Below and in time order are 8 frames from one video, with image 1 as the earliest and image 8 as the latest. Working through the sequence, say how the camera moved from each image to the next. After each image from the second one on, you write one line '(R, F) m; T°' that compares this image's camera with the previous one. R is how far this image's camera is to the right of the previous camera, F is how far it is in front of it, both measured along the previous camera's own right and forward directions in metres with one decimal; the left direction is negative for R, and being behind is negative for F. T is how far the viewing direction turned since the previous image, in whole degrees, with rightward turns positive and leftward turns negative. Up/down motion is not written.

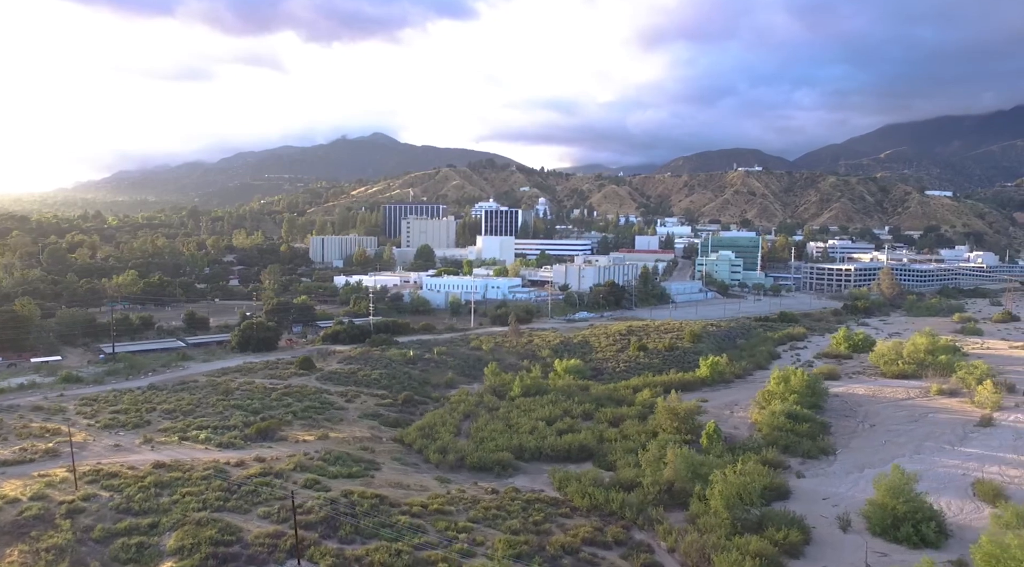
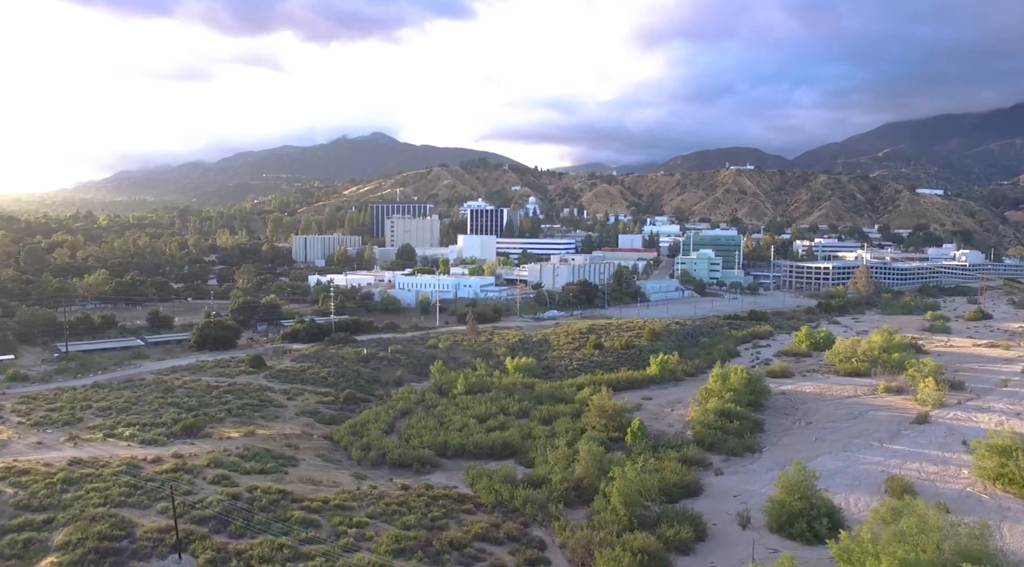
(+2.4, -0.1) m; 0°
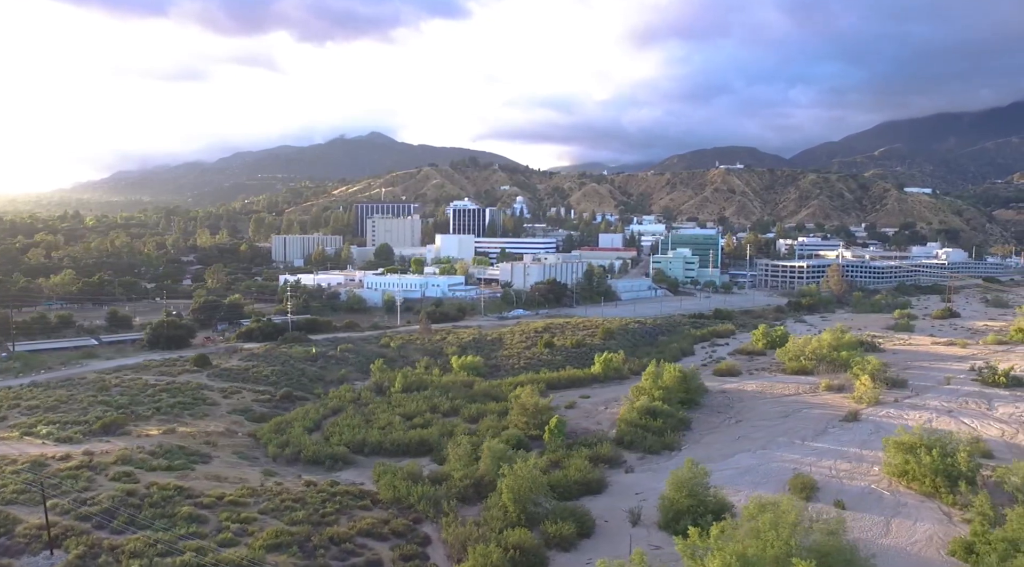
(+2.6, -0.1) m; 0°
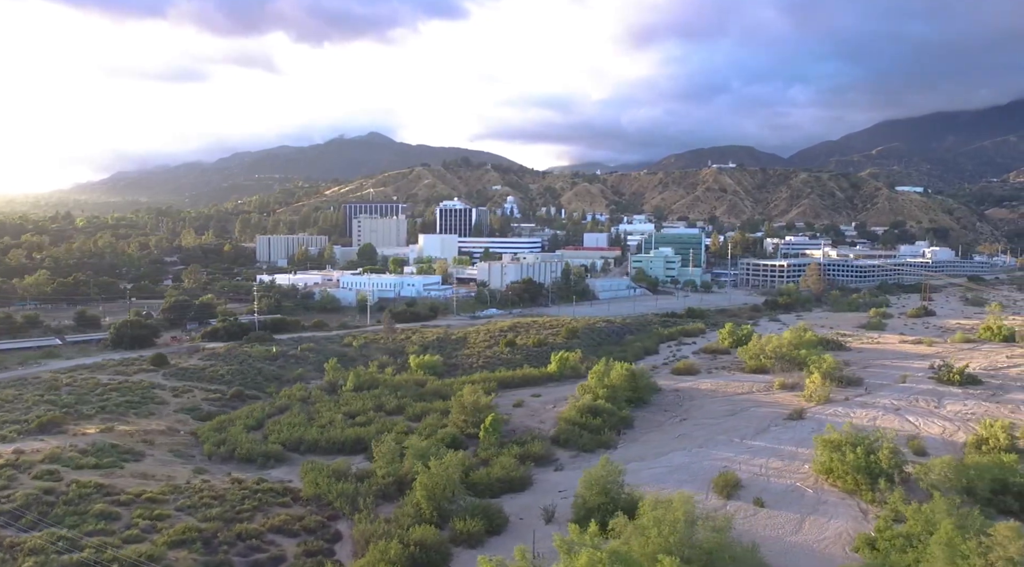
(+2.0, -0.1) m; 0°
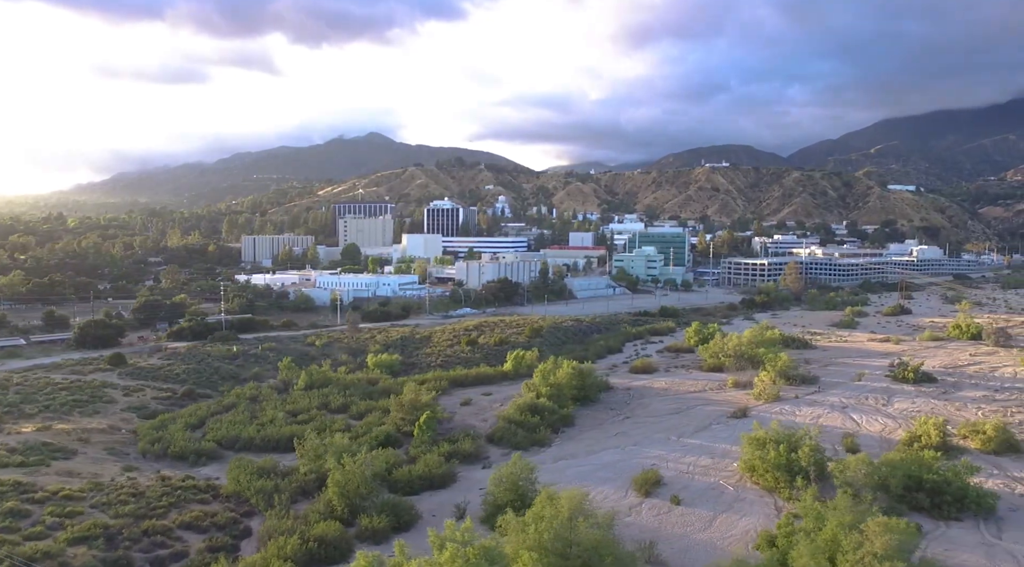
(+2.1, -0.1) m; 0°
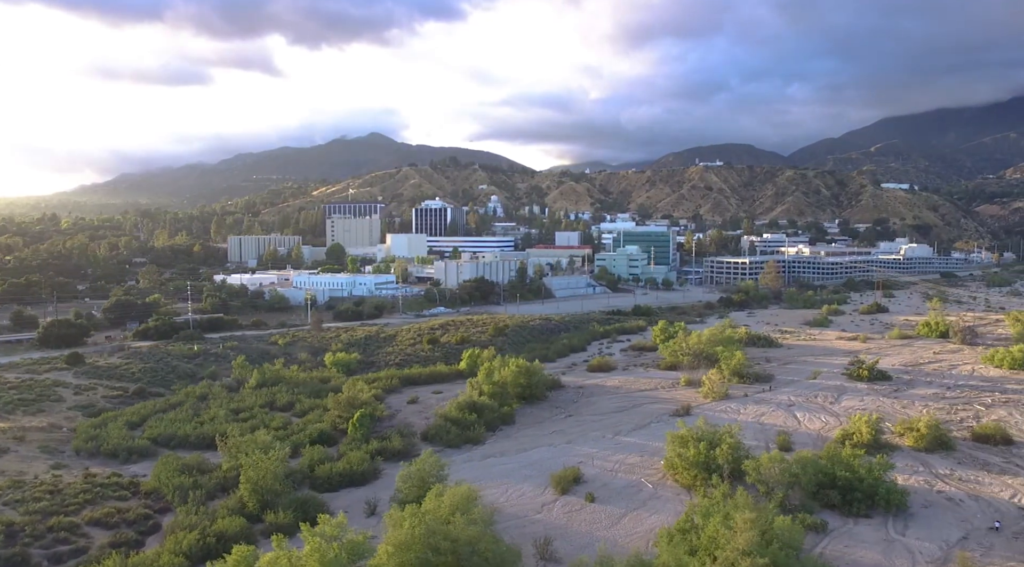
(+2.2, -0.1) m; 0°
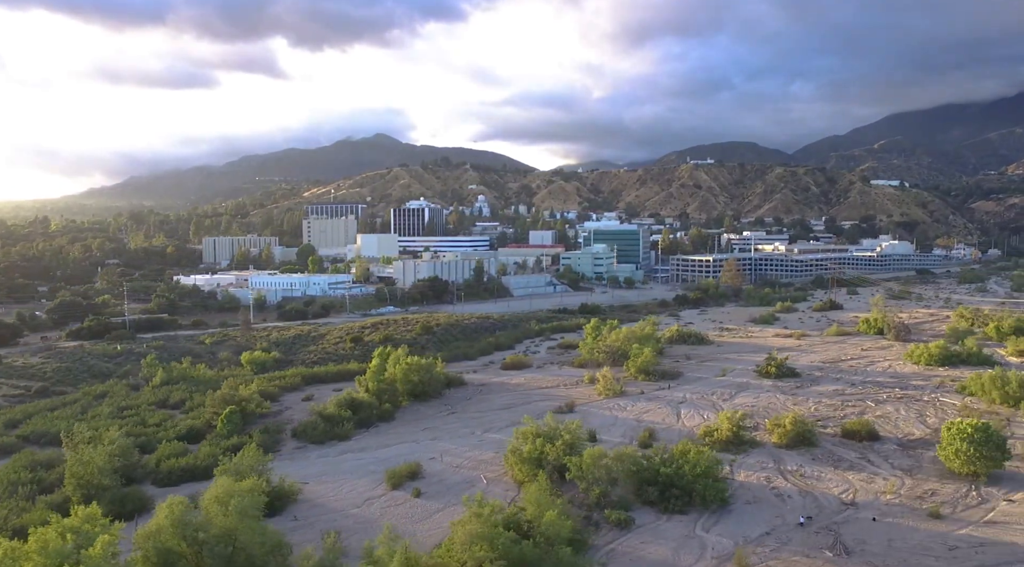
(+4.7, -0.1) m; -1°
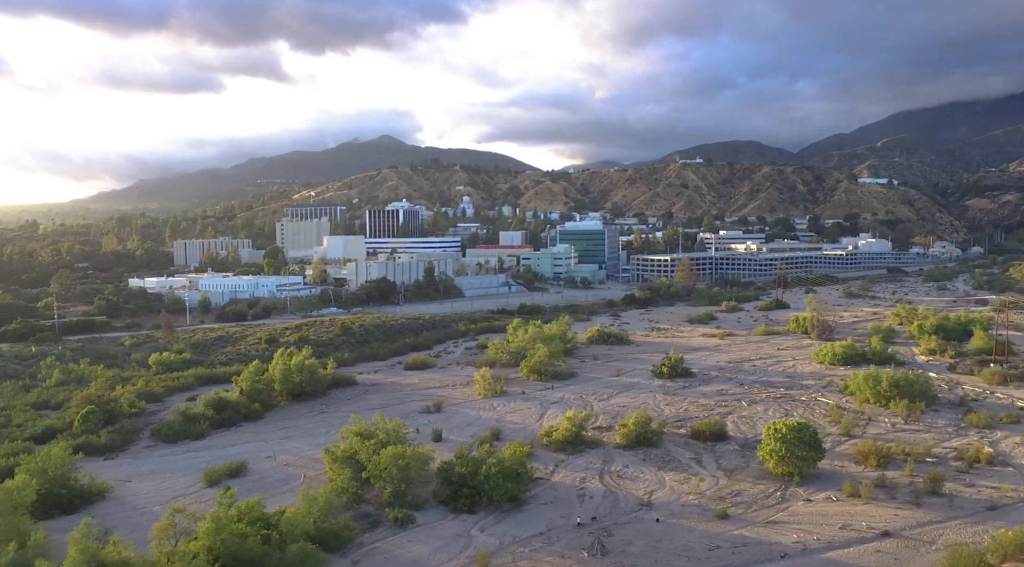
(+5.3, -0.1) m; -1°
